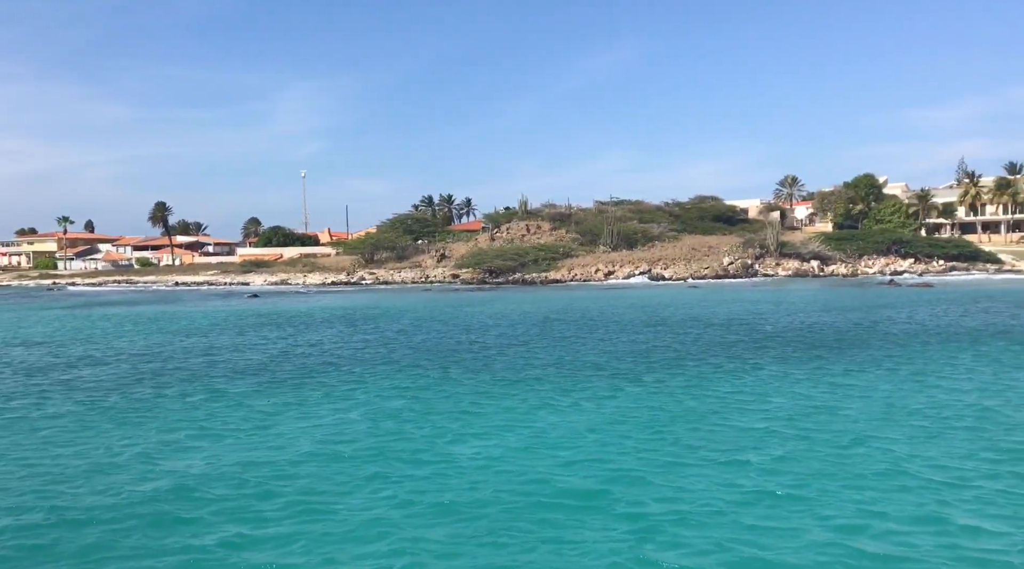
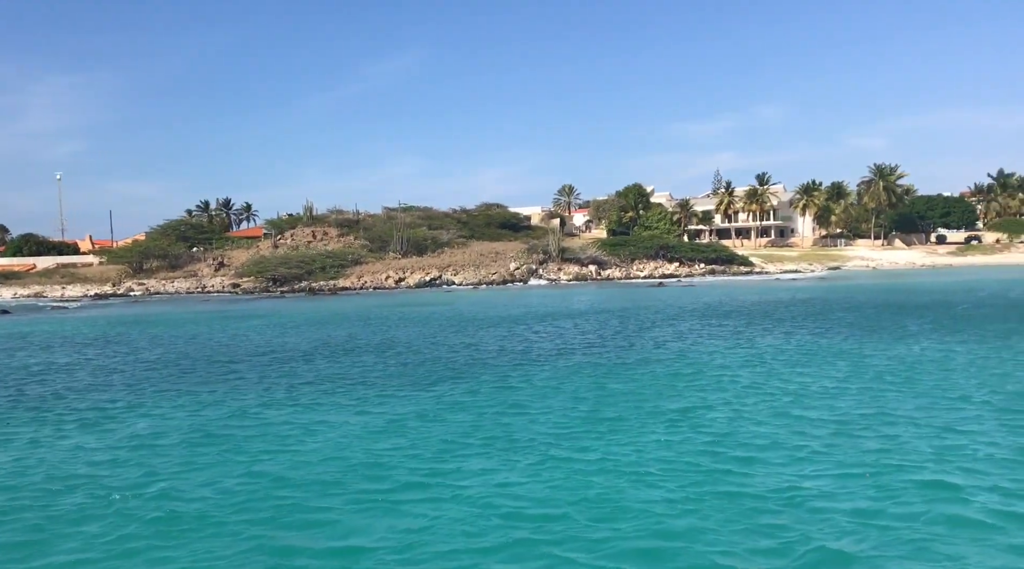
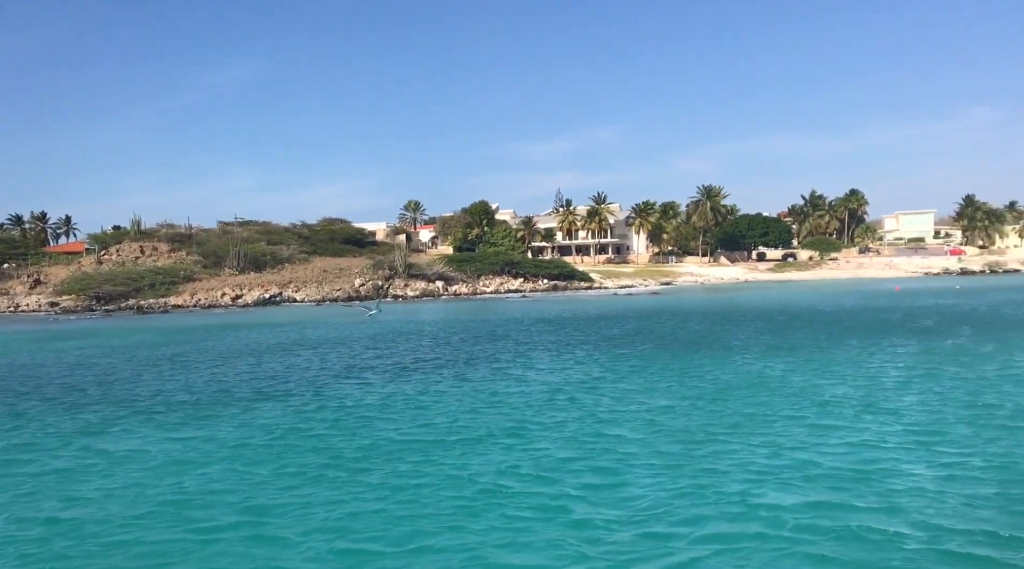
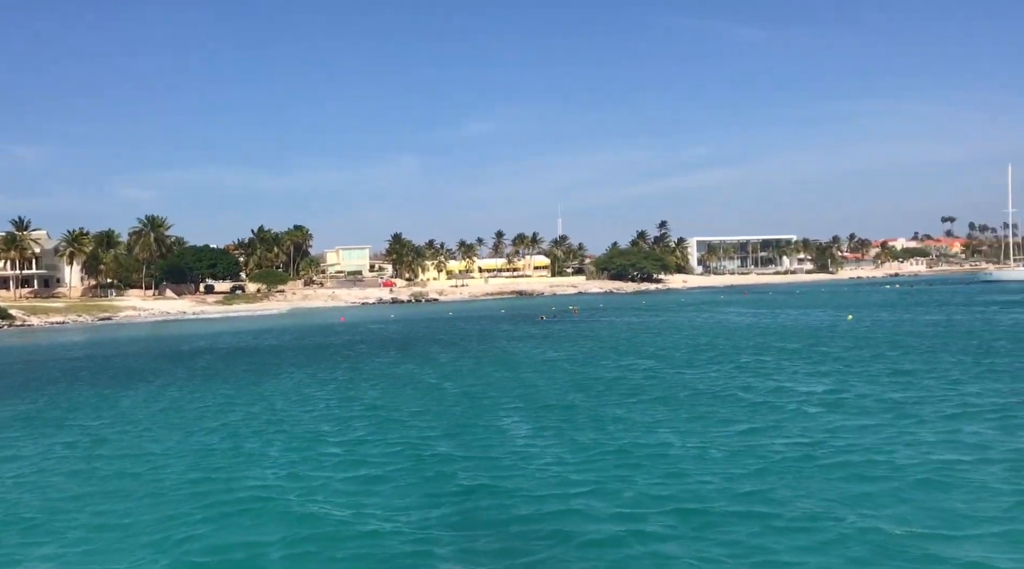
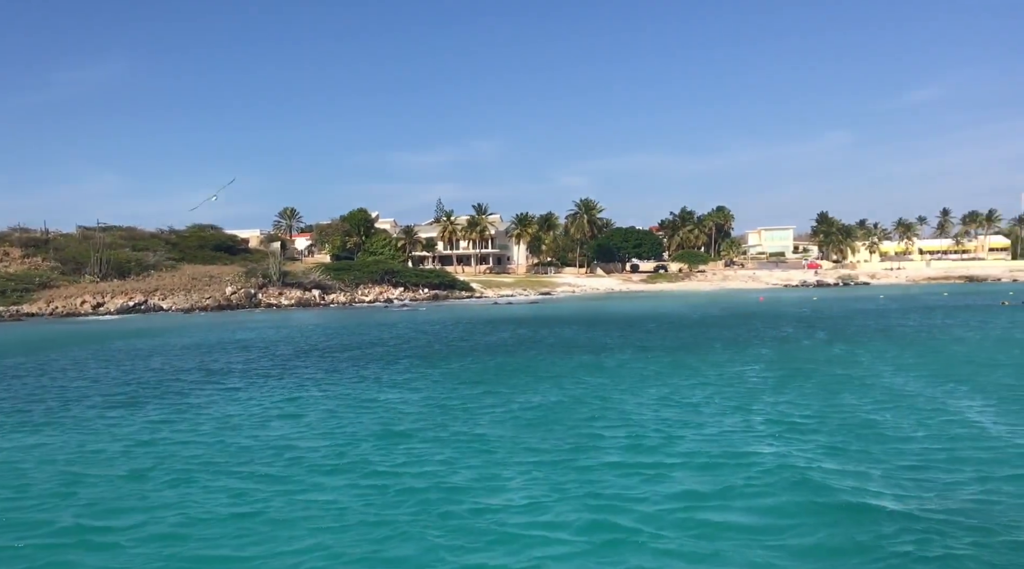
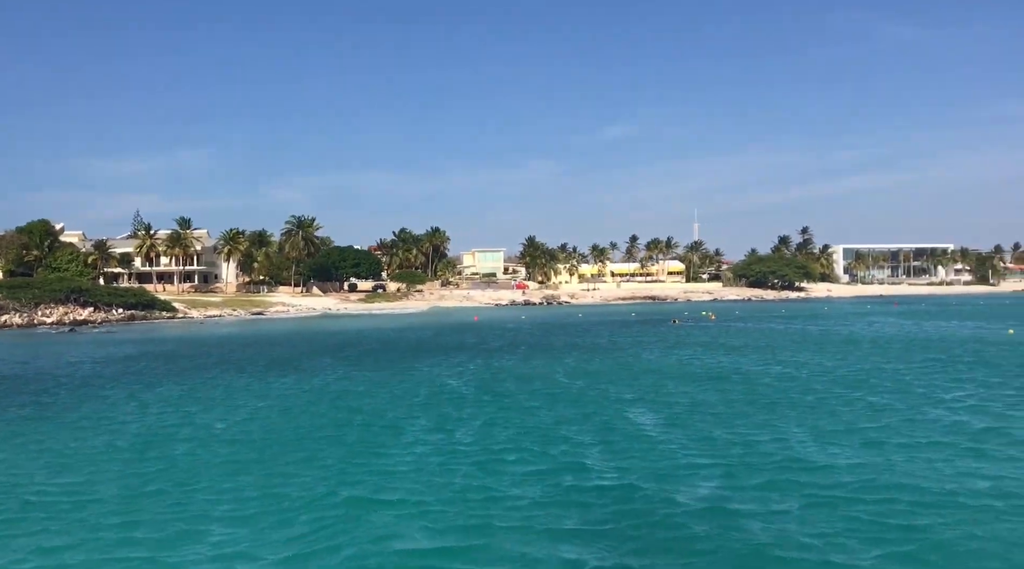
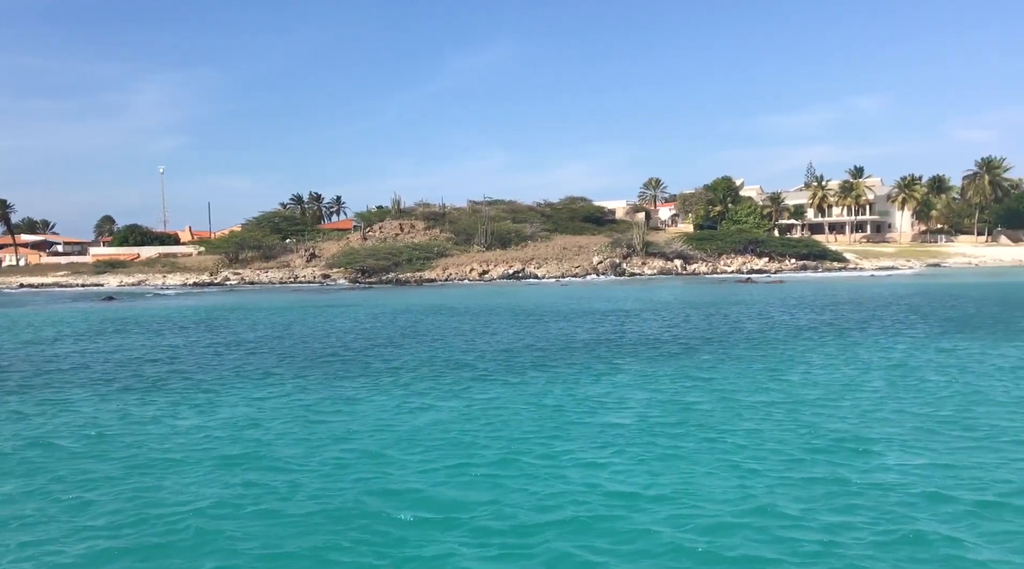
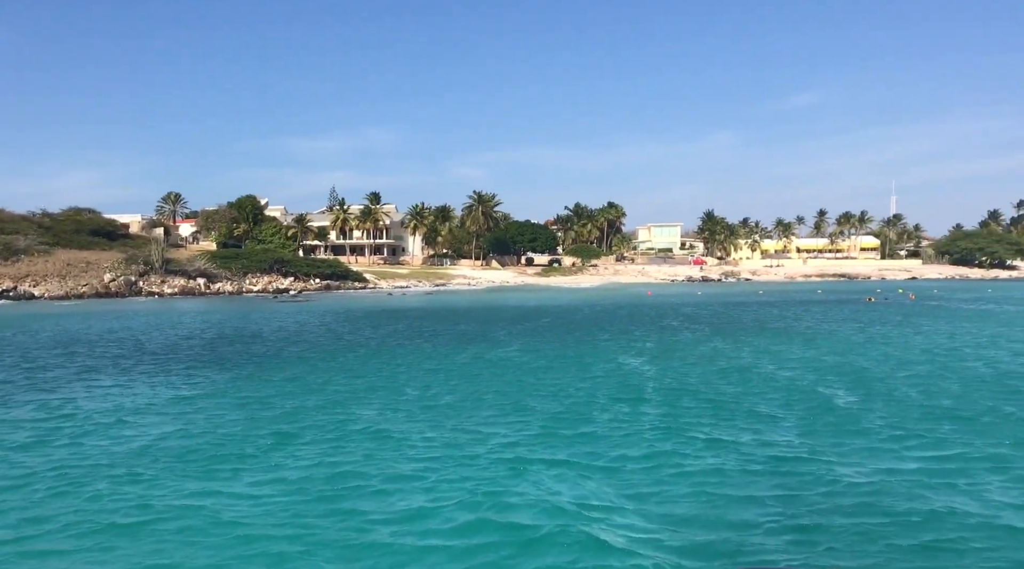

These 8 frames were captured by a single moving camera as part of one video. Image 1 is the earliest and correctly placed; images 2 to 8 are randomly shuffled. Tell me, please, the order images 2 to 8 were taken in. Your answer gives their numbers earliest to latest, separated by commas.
7, 2, 3, 5, 8, 6, 4
